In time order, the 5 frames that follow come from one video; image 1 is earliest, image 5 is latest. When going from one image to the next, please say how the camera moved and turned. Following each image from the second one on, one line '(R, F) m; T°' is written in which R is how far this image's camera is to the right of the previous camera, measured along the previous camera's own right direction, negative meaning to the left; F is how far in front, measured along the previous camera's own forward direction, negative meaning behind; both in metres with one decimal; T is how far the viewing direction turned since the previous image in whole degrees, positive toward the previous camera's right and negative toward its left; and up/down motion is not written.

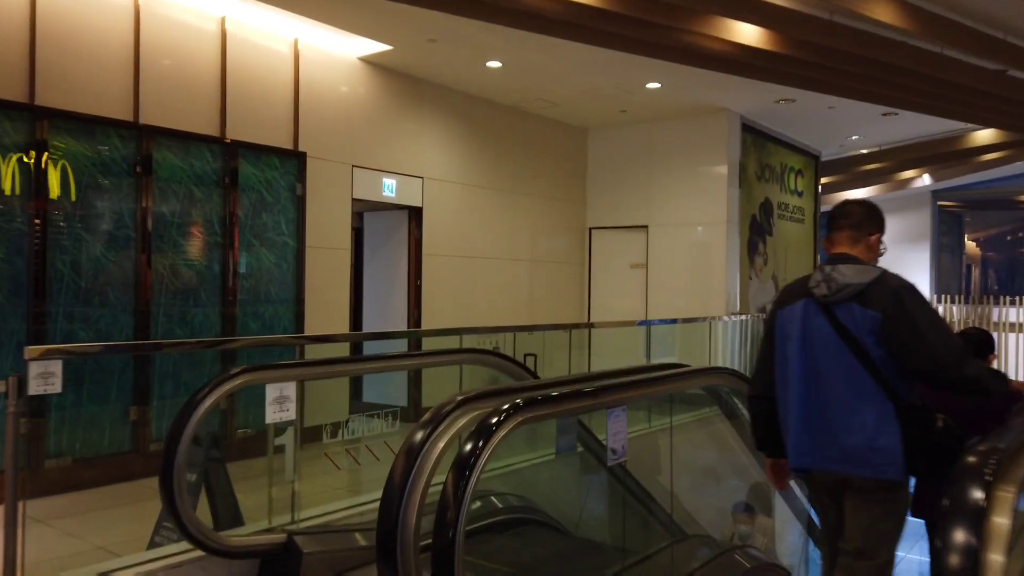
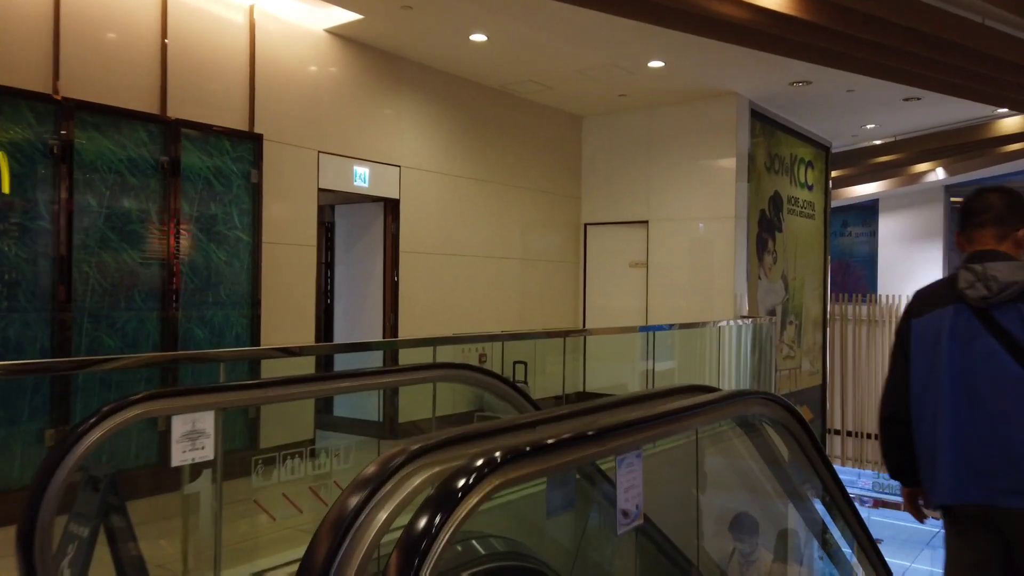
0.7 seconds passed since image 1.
(0.0, +0.7) m; +1°
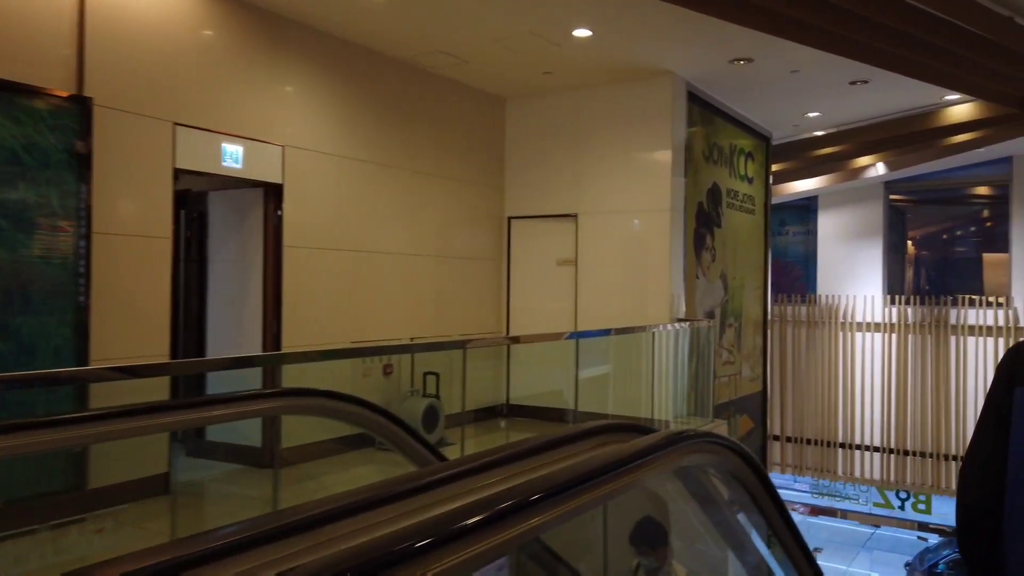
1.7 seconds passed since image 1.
(+0.3, +0.8) m; +4°
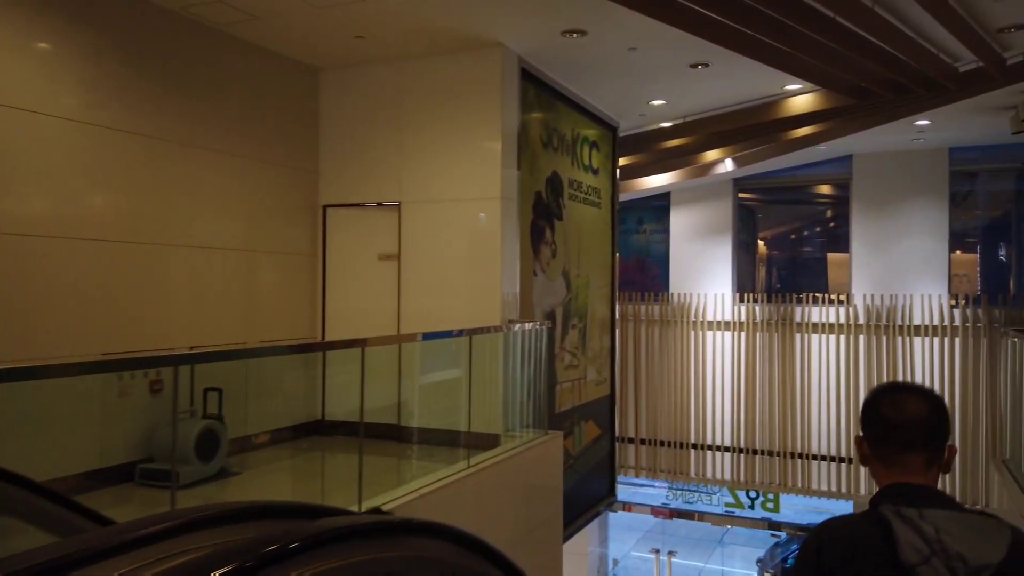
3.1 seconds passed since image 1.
(+0.5, +0.7) m; +9°
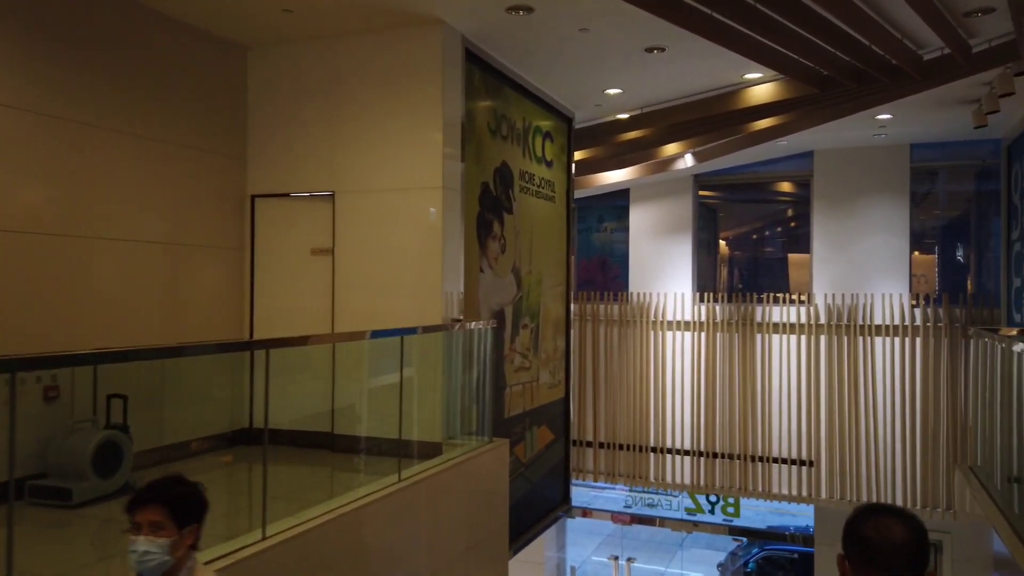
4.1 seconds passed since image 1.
(+0.2, +0.4) m; +3°
